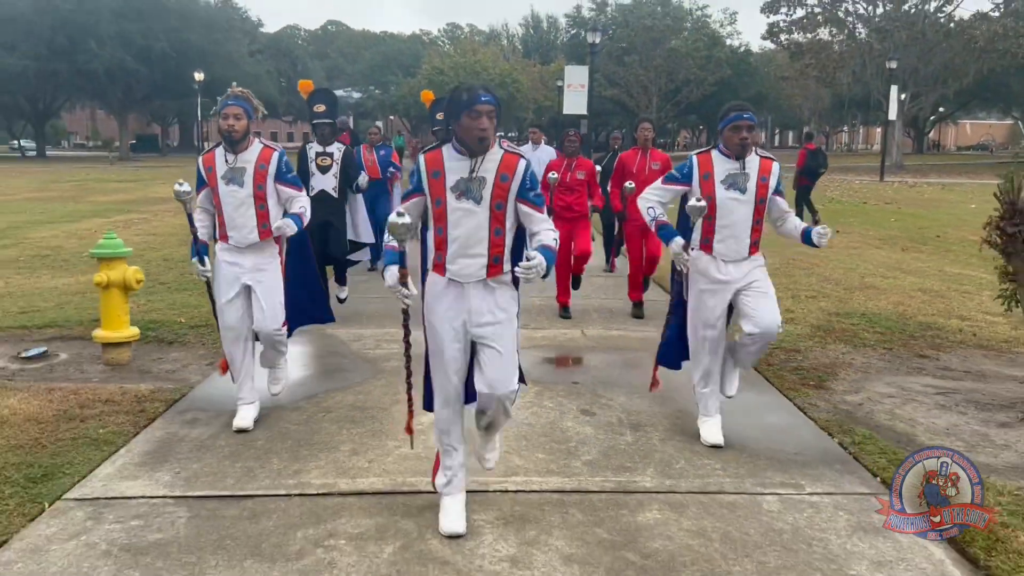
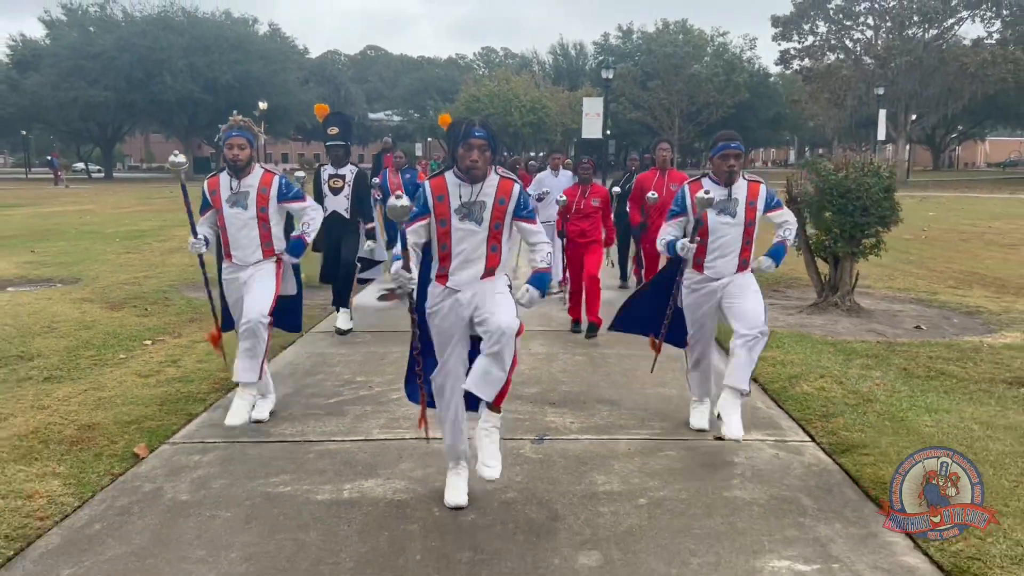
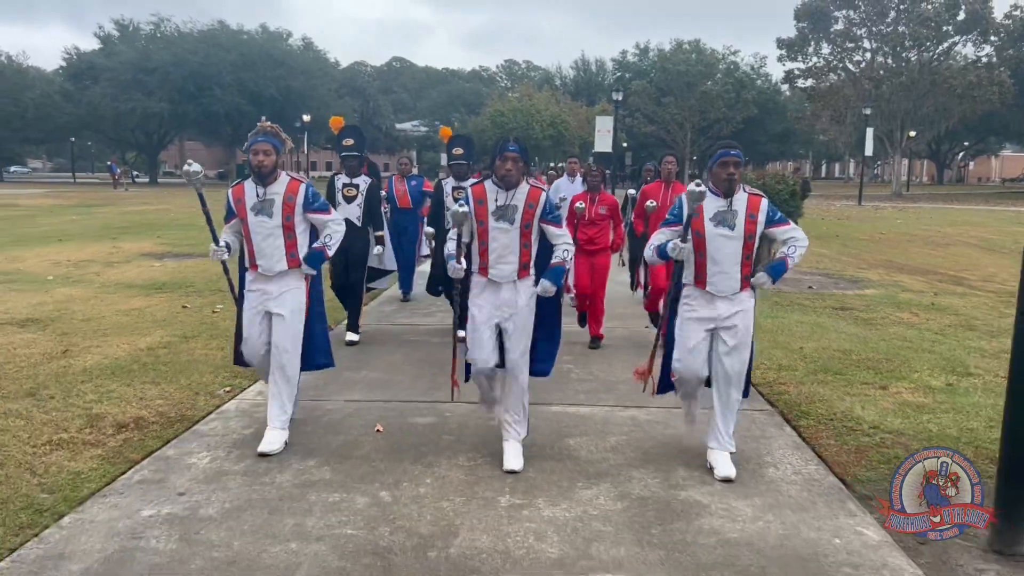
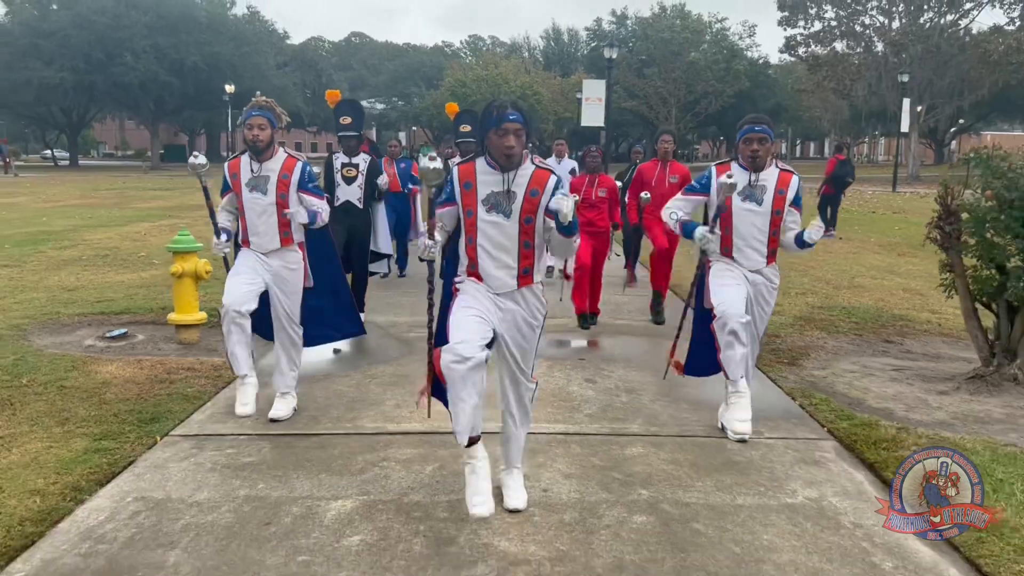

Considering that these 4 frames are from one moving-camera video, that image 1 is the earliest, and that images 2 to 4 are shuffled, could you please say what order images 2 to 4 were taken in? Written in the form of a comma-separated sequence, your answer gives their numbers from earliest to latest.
4, 2, 3
